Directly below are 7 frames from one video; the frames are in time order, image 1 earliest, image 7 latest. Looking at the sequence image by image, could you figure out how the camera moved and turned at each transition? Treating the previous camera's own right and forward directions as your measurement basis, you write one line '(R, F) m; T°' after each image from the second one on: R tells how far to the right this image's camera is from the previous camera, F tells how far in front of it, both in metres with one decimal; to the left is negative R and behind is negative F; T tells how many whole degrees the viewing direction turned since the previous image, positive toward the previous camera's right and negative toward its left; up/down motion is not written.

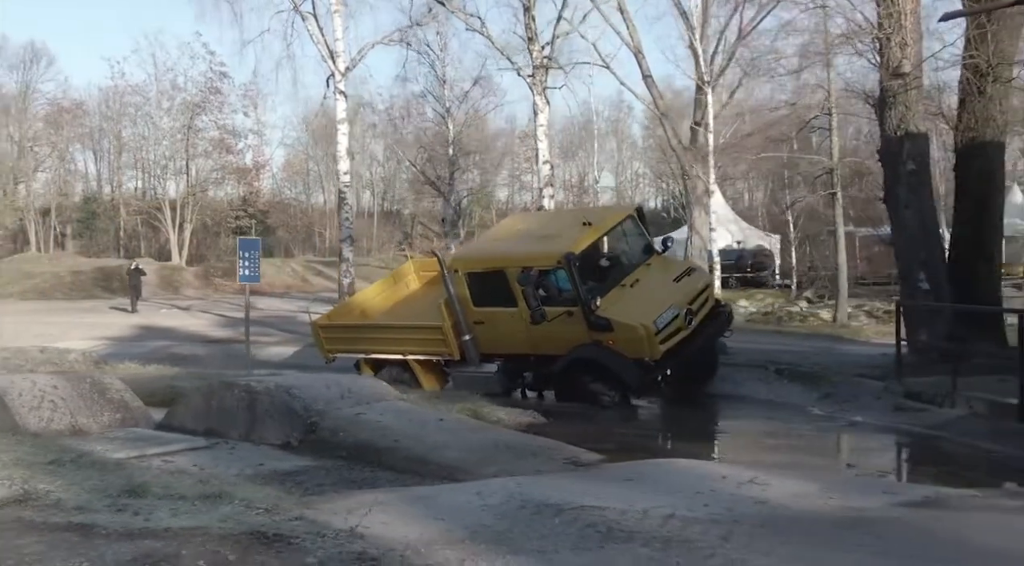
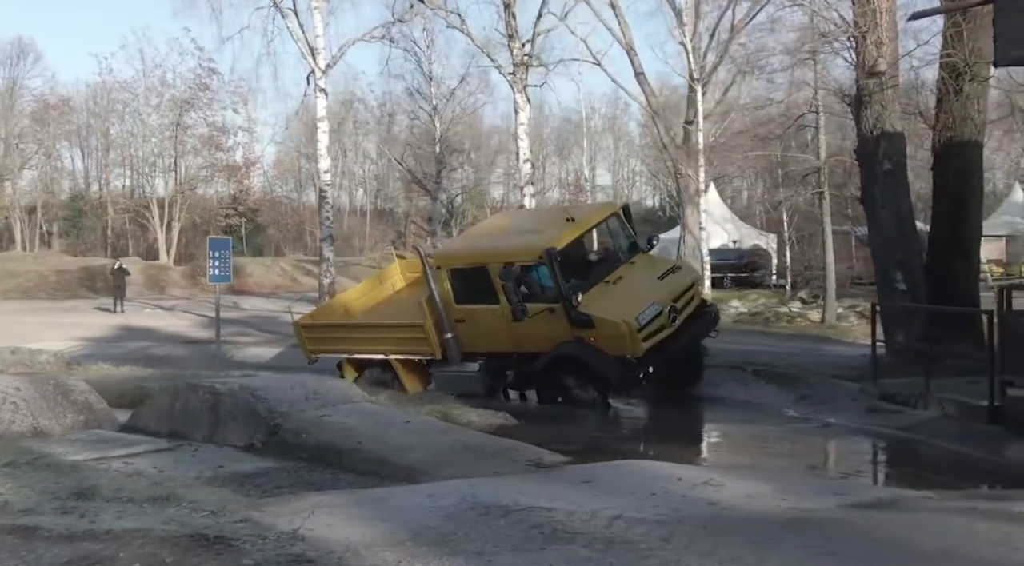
(+0.9, 0.0) m; -2°
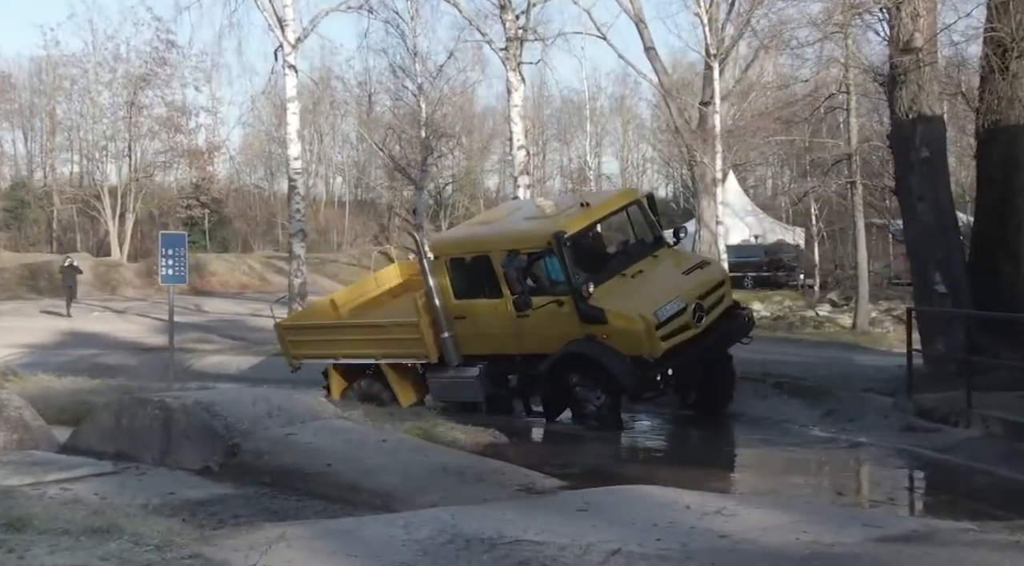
(0.0, +2.0) m; 0°
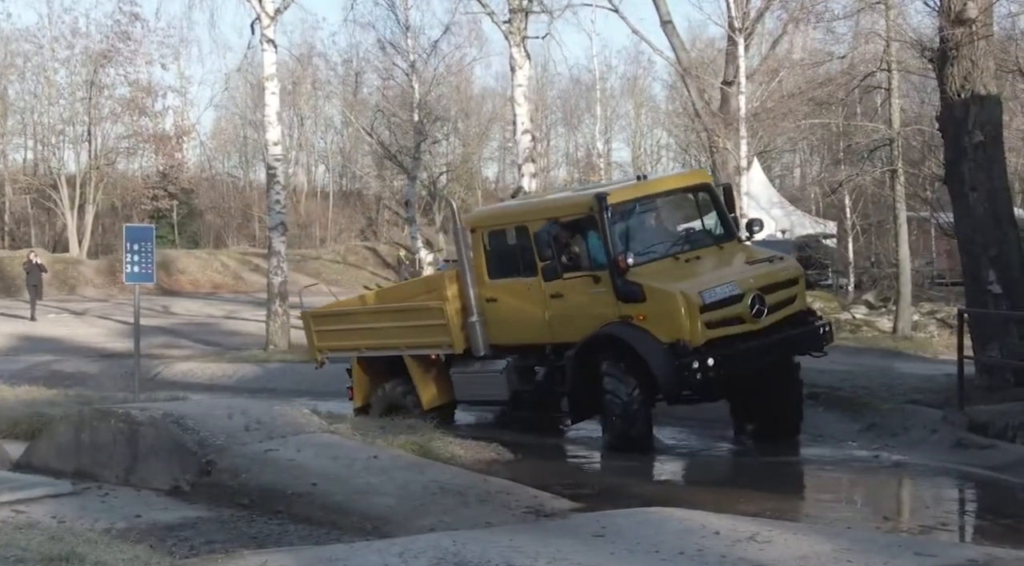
(-0.3, +1.7) m; +1°
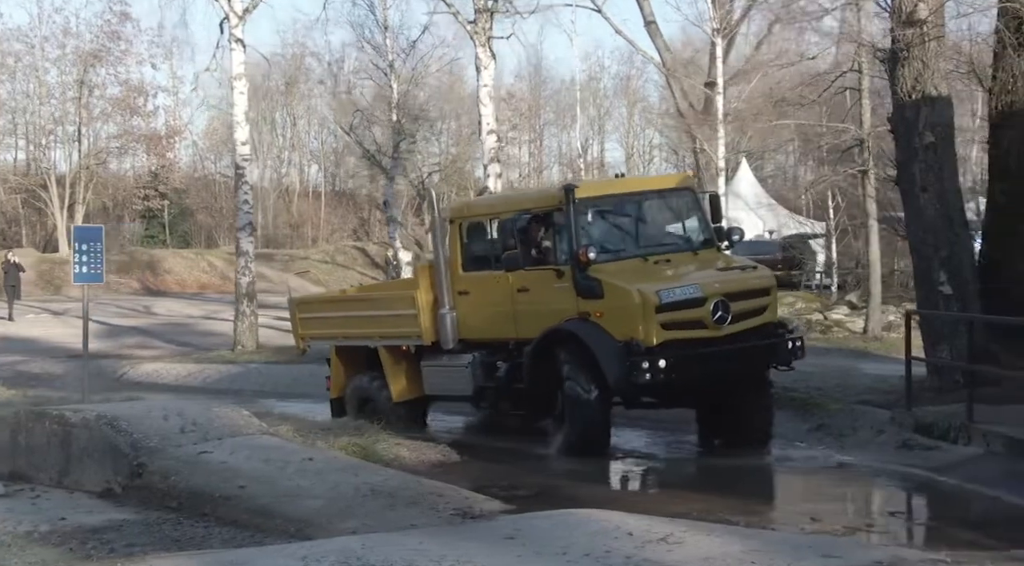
(+1.2, -0.1) m; -3°
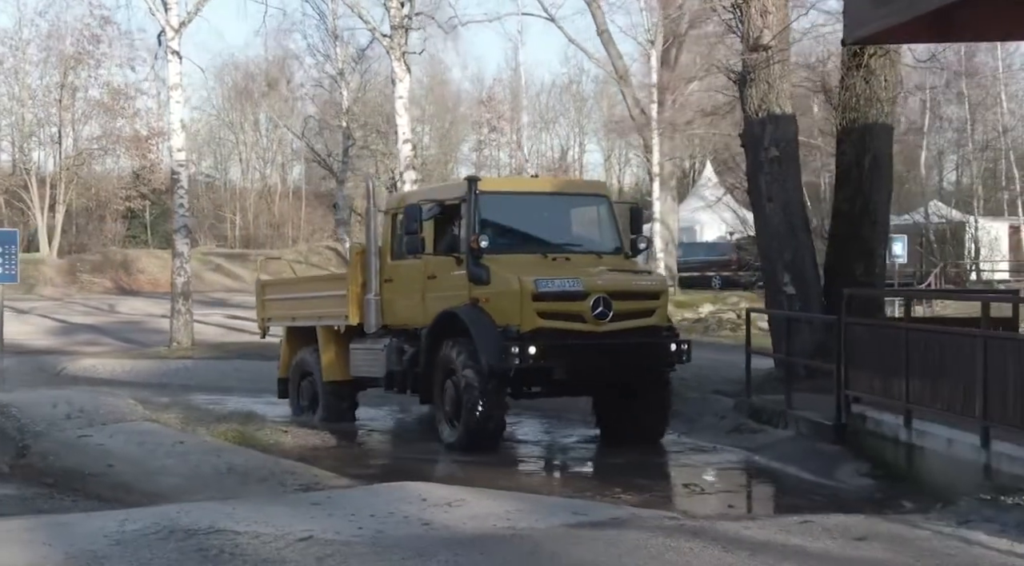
(+2.9, -1.1) m; -6°
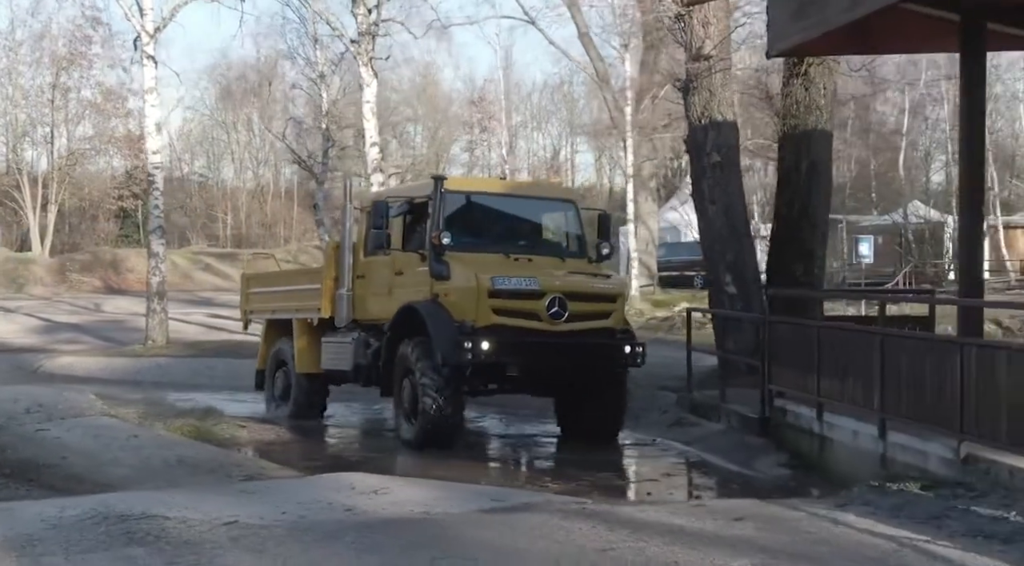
(+1.1, -0.4) m; -2°
